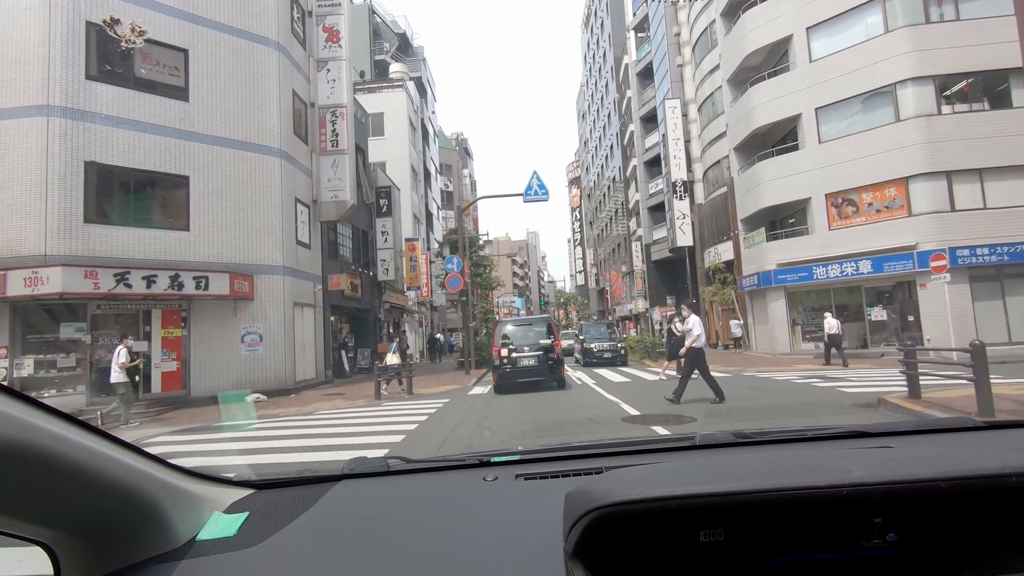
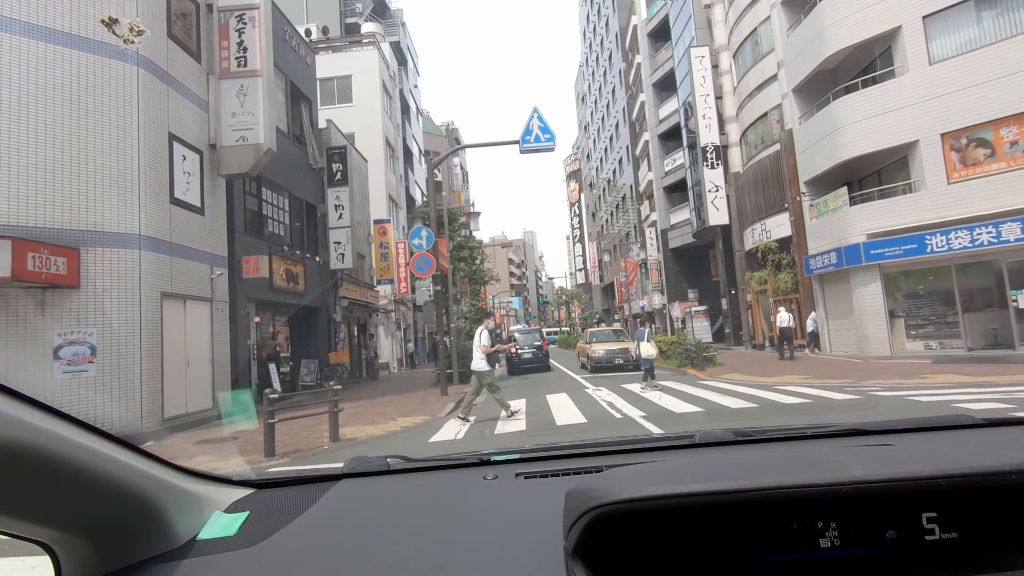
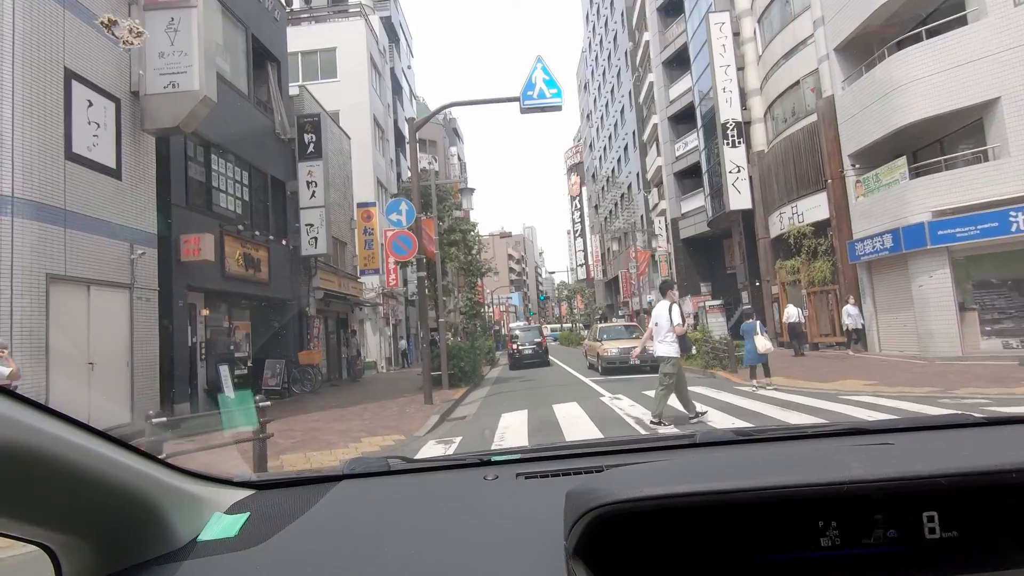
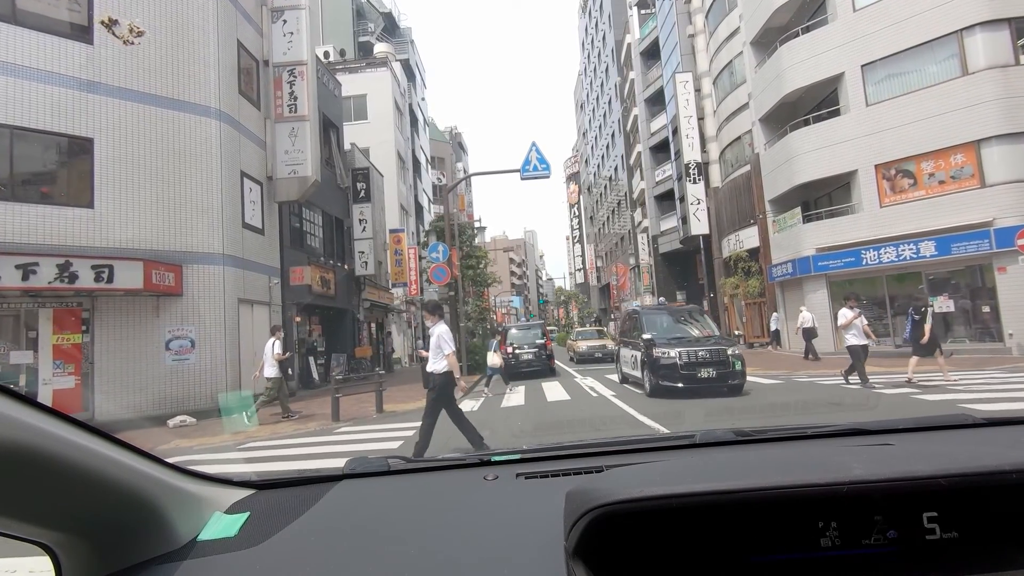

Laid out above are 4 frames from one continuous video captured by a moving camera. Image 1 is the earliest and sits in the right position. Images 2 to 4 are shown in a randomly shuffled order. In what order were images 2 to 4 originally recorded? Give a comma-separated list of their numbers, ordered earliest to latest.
4, 2, 3
